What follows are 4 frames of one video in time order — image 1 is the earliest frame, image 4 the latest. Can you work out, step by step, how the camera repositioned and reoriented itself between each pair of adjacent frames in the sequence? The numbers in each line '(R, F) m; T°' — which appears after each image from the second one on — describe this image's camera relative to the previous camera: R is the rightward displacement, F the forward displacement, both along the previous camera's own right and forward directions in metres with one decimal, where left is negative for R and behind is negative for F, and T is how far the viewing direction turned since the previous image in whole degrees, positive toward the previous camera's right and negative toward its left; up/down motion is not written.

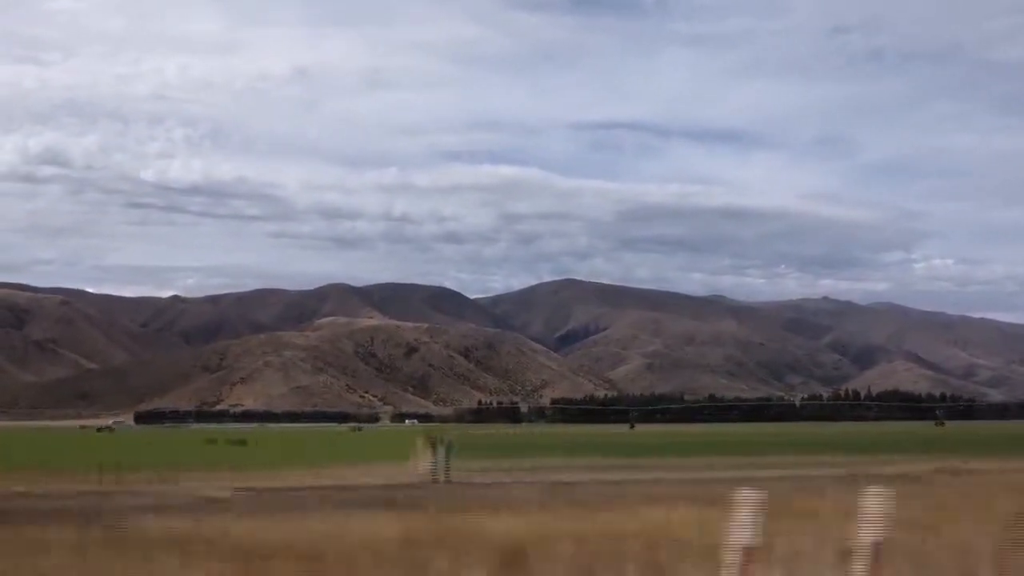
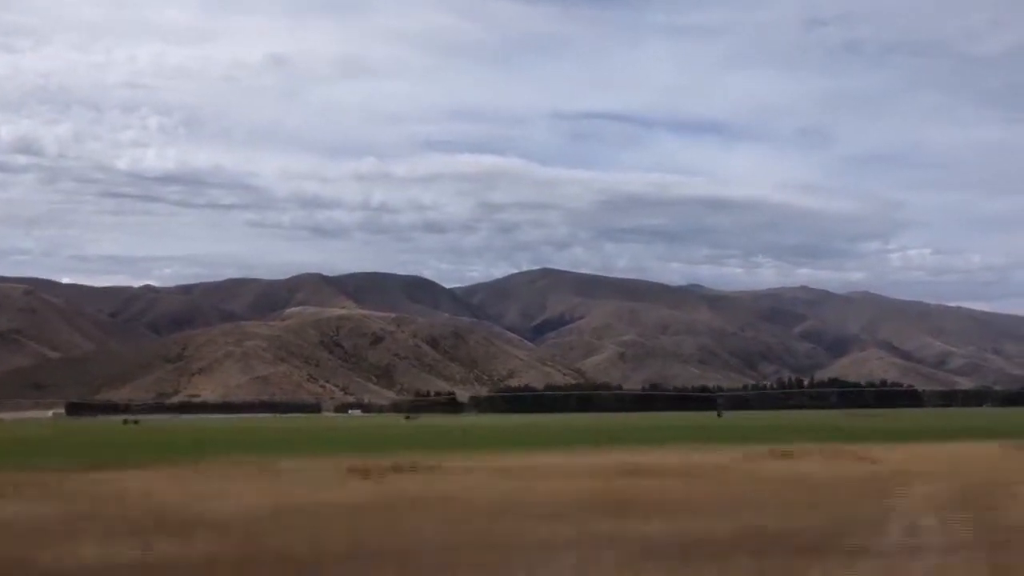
(+1.9, +1.9) m; +1°
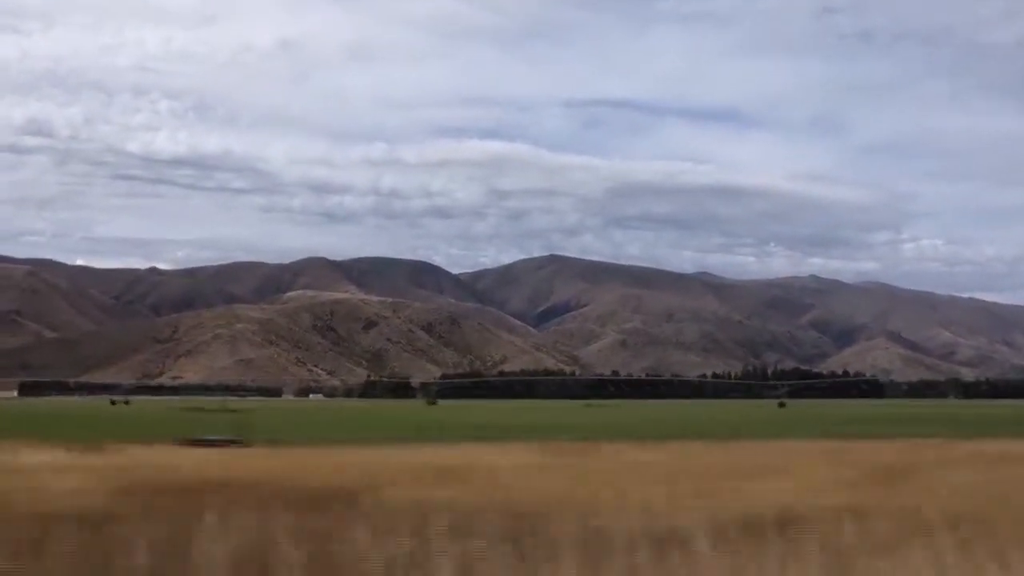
(+2.7, +1.3) m; 0°
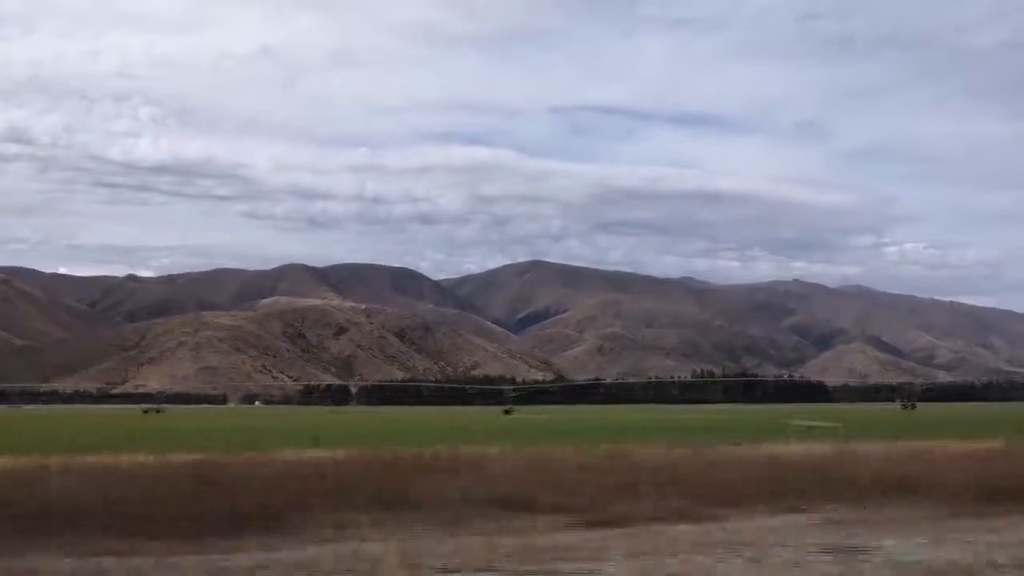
(+2.0, +1.2) m; +1°
